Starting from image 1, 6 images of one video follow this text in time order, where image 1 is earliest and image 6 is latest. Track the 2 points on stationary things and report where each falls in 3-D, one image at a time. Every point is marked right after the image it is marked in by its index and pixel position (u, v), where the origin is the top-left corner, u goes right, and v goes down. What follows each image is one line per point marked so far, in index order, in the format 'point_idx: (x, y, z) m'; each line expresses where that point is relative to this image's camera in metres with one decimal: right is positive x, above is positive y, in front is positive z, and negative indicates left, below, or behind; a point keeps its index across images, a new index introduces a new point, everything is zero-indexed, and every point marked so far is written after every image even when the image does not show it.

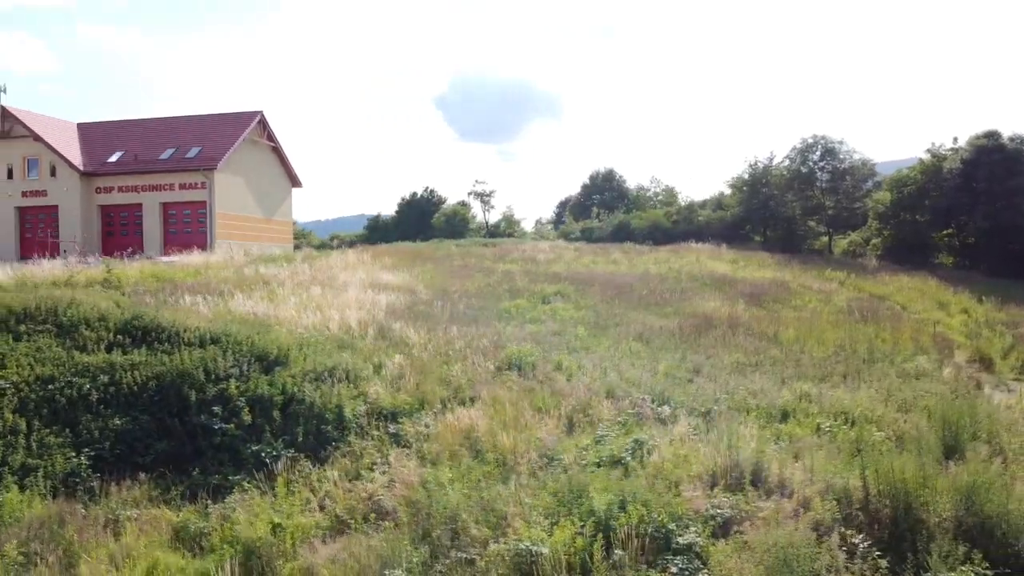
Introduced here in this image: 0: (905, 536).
0: (+2.7, -1.7, +5.6) m
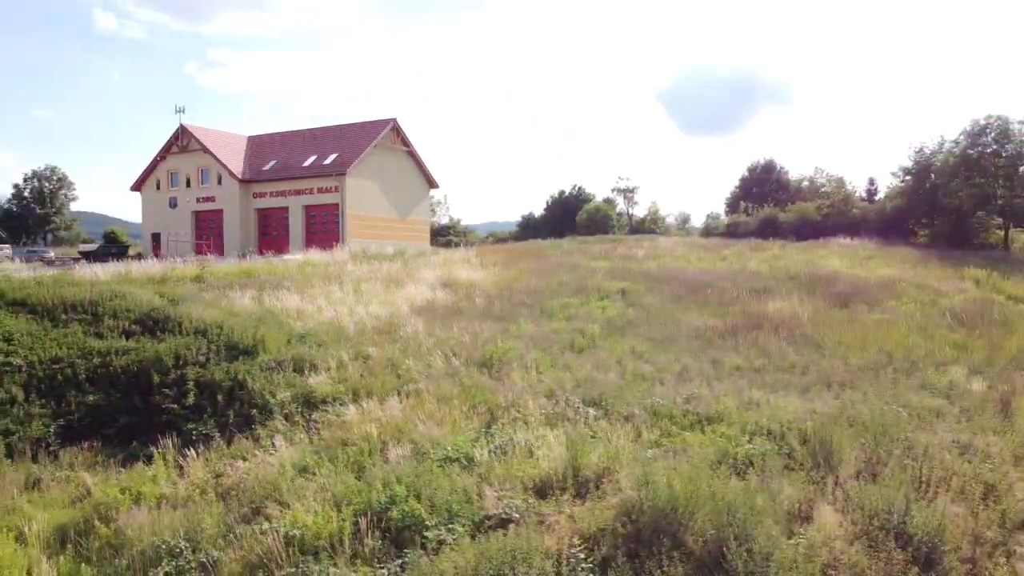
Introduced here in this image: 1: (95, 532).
0: (+0.9, -1.7, +5.4) m
1: (-3.2, -1.9, +6.4) m
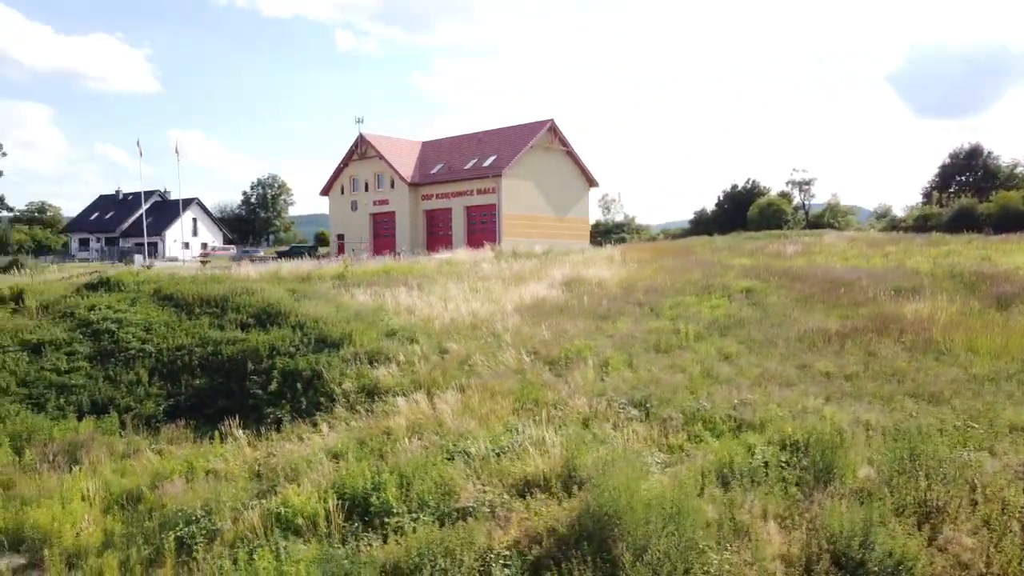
0: (+0.4, -1.7, +5.4) m
1: (-3.3, -1.9, +7.4) m
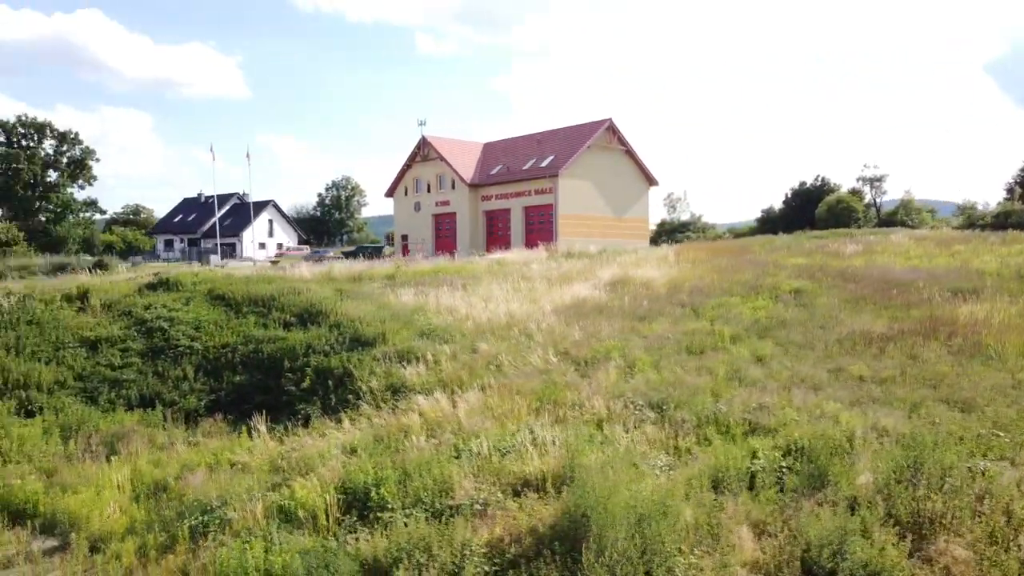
0: (+0.2, -1.7, +5.4) m
1: (-3.3, -1.9, +7.8) m
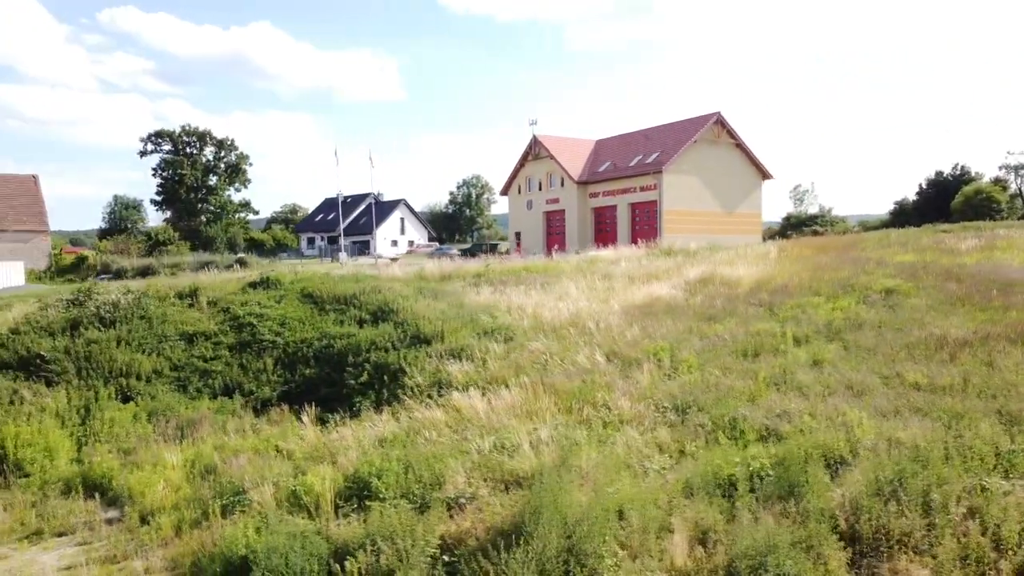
0: (-0.1, -1.8, +5.7) m
1: (-3.1, -1.9, +8.7) m
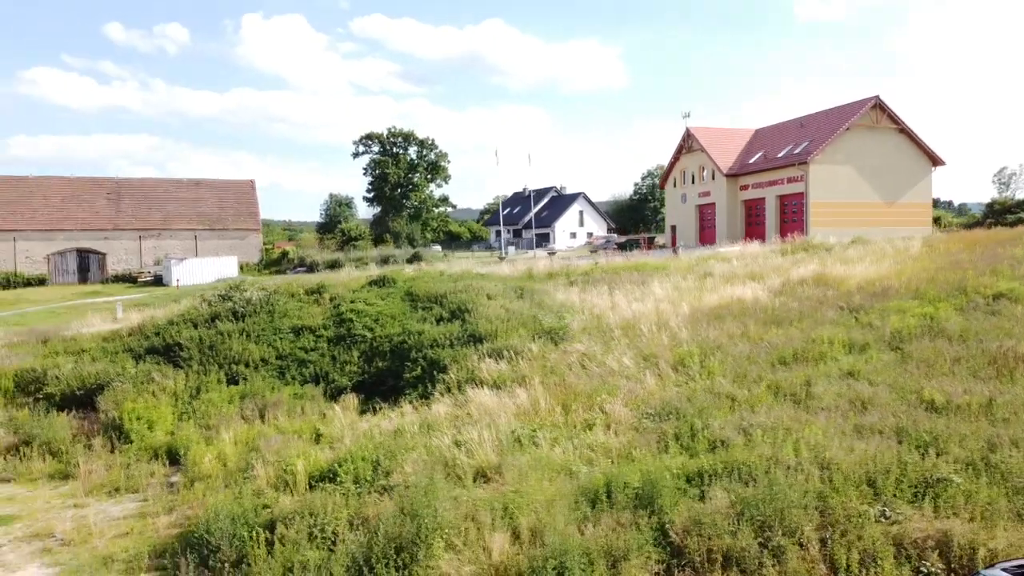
0: (-1.0, -1.9, +6.6) m
1: (-3.1, -2.0, +10.3) m
